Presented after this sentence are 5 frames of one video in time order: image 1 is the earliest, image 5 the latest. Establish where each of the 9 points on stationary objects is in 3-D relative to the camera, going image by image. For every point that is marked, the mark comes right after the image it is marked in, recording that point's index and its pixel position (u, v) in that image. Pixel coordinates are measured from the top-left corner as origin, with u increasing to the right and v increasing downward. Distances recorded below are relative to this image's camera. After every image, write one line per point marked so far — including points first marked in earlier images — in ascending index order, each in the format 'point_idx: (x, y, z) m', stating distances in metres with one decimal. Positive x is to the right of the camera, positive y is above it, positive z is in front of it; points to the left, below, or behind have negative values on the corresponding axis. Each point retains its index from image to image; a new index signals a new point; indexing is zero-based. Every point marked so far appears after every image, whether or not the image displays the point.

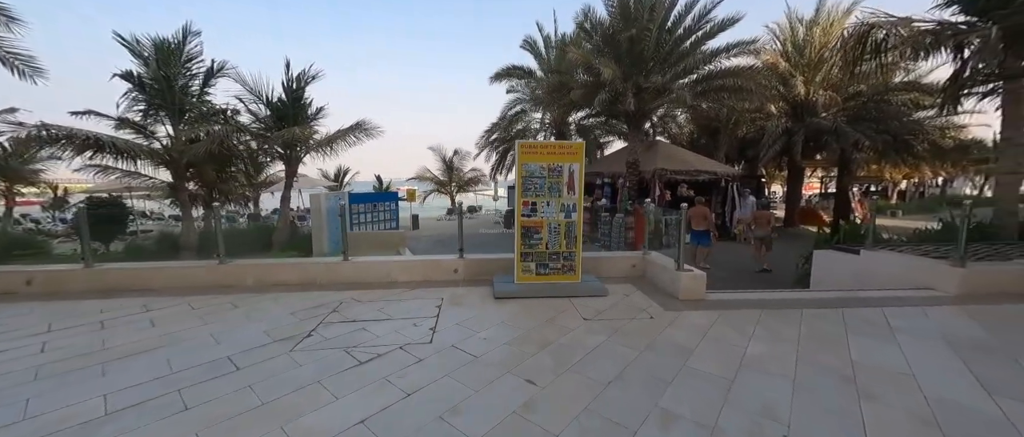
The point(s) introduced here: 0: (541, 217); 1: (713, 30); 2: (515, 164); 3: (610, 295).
0: (+0.3, 0.0, +3.6) m
1: (+4.8, +4.5, +8.6) m
2: (0.0, +0.6, +3.6) m
3: (+1.0, -0.8, +3.6) m
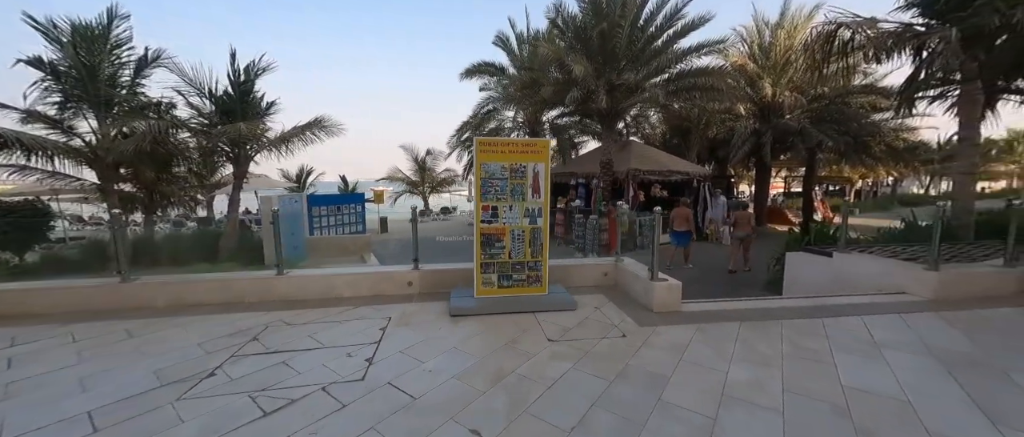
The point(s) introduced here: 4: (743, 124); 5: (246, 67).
0: (-0.1, 0.0, +3.2) m
1: (+4.1, +4.5, +8.5) m
2: (-0.4, +0.5, +3.2) m
3: (+0.6, -0.8, +3.3) m
4: (+7.8, +3.2, +12.0) m
5: (-6.0, +3.4, +8.0) m
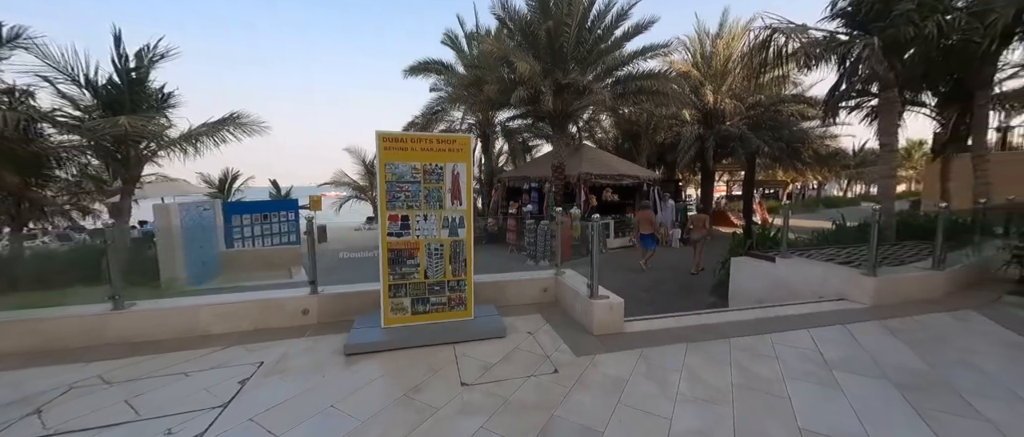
0: (-0.7, -0.1, +2.7) m
1: (+2.8, +4.4, +8.4) m
2: (-1.0, +0.4, +2.6) m
3: (0.0, -0.9, +2.8) m
4: (+6.1, +3.1, +12.3) m
5: (-7.2, +3.2, +6.8) m
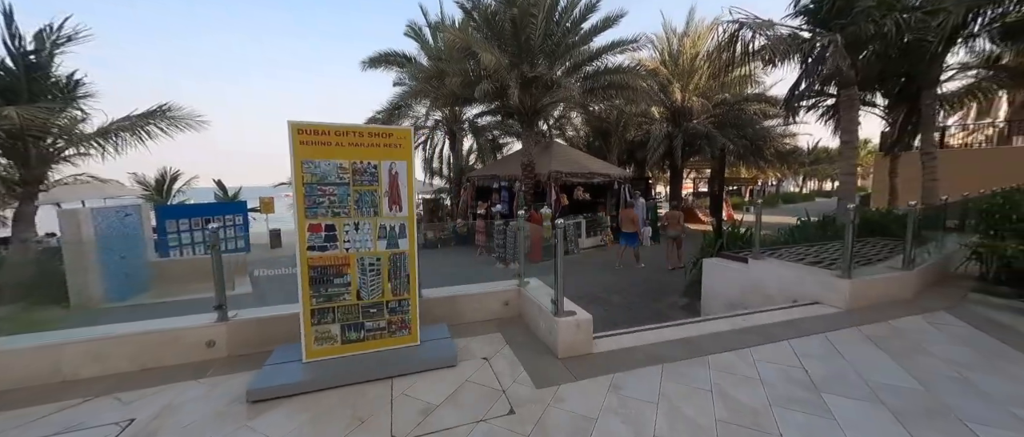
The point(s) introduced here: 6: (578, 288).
0: (-1.0, -0.2, +2.2) m
1: (+2.0, +4.4, +8.2) m
2: (-1.3, +0.3, +2.1) m
3: (-0.3, -1.0, +2.4) m
4: (+5.0, +3.2, +12.3) m
5: (-7.8, +3.0, +5.9) m
6: (+1.2, -1.3, +6.7) m
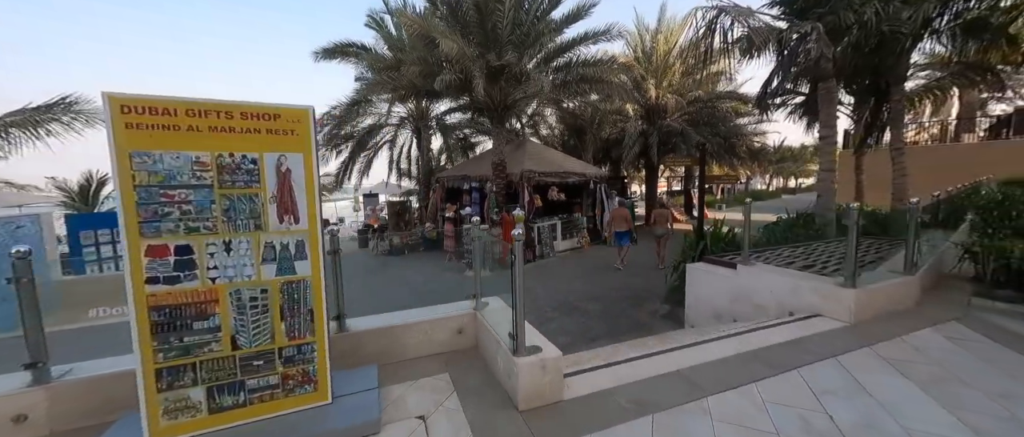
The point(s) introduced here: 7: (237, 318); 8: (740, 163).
0: (-1.3, -0.3, +1.6) m
1: (+1.3, +4.4, +7.7) m
2: (-1.6, +0.3, +1.5) m
3: (-0.6, -1.0, +1.8) m
4: (+4.1, +3.2, +12.0) m
5: (-8.4, +2.8, +4.8) m
6: (+0.7, -1.3, +6.2) m
7: (-1.2, -0.5, +1.6) m
8: (+8.7, +2.1, +13.6) m
